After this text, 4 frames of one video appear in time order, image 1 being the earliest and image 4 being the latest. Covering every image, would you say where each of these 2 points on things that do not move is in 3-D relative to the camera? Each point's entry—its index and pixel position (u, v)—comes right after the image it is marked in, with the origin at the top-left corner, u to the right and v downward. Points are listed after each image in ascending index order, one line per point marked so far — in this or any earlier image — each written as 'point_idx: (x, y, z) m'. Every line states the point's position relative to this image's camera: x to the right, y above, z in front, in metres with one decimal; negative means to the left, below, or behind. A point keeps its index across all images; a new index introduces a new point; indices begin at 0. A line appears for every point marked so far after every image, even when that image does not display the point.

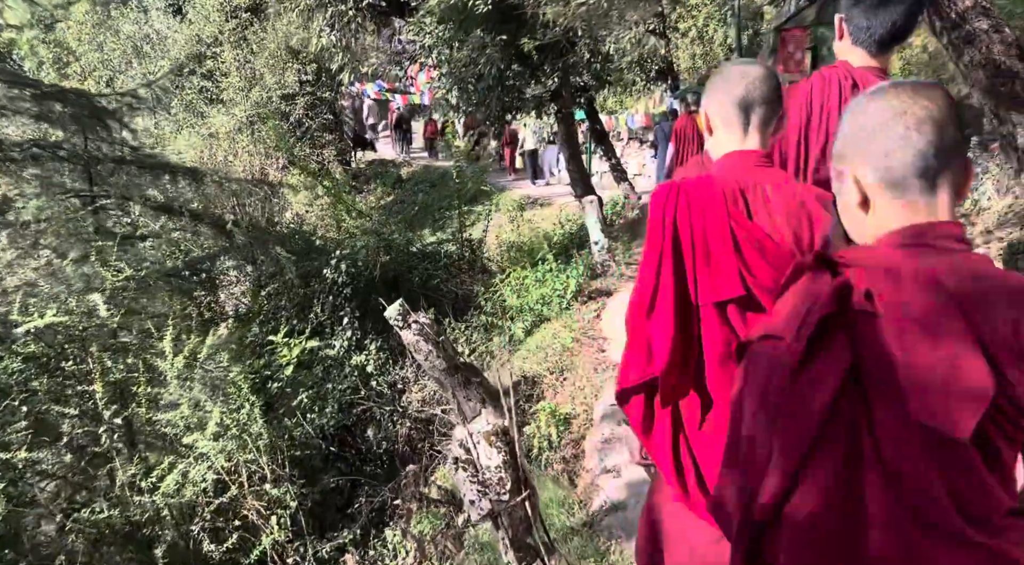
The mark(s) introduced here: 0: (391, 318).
0: (-0.8, -0.2, +4.5) m
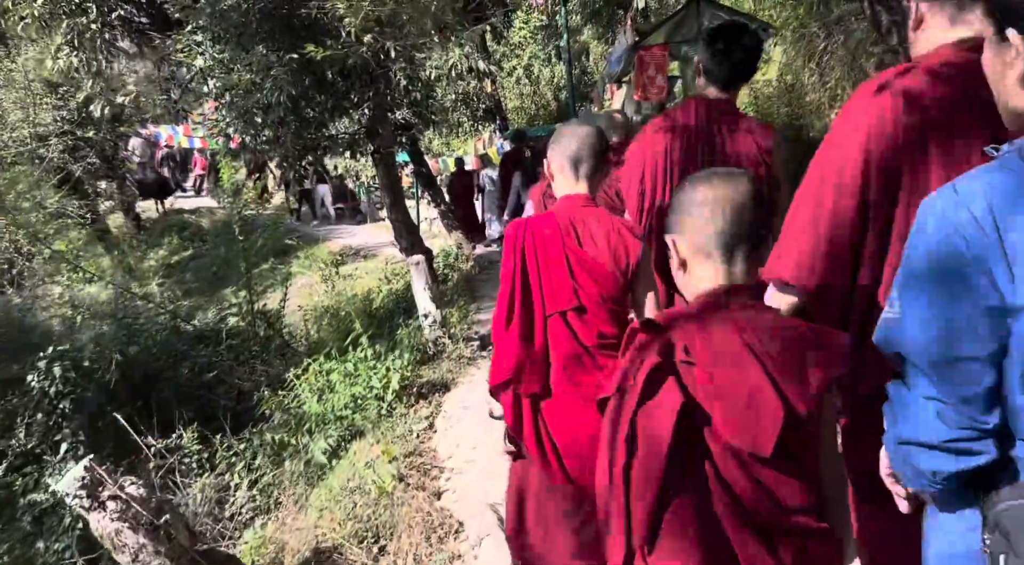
0: (-1.6, -0.7, +2.7) m
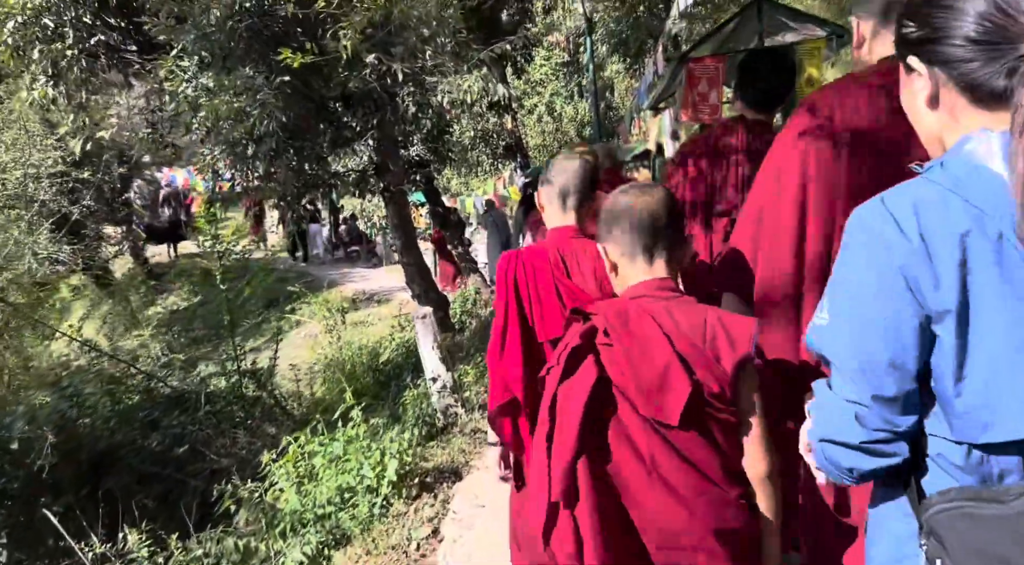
0: (-1.5, -0.9, +1.8) m
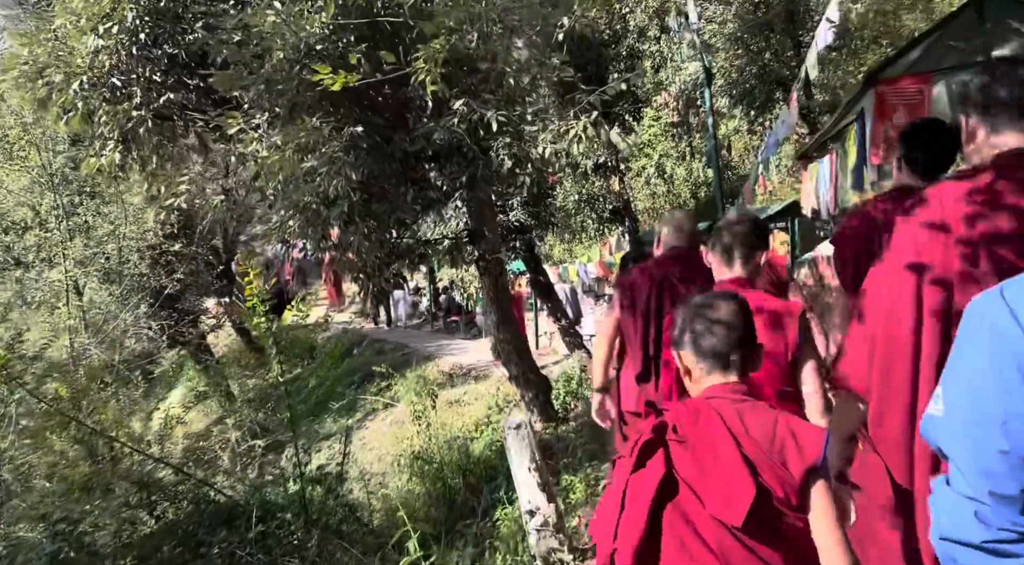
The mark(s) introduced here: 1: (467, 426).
0: (-1.3, -1.2, +0.9) m
1: (-0.5, -1.5, +7.5) m
